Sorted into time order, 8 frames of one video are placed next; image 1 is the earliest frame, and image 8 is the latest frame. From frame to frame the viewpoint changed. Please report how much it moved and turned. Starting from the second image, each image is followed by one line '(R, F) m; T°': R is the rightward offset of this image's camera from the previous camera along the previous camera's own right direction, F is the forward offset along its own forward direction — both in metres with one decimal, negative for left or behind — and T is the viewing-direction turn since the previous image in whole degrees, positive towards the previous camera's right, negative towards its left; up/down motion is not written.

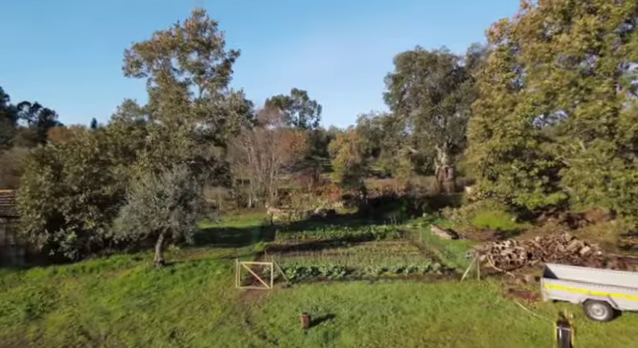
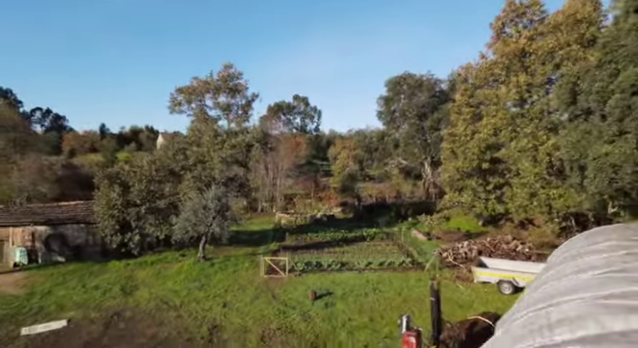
(-0.1, -4.4) m; 0°
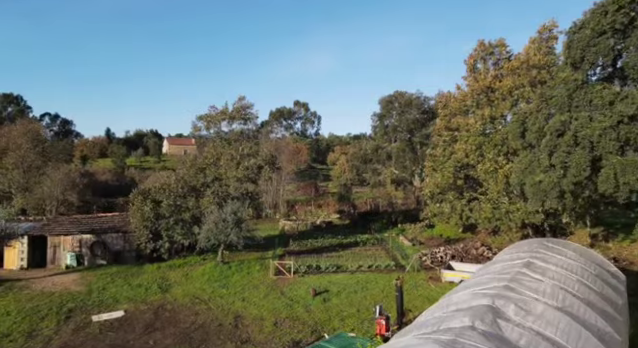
(0.0, -3.5) m; 0°
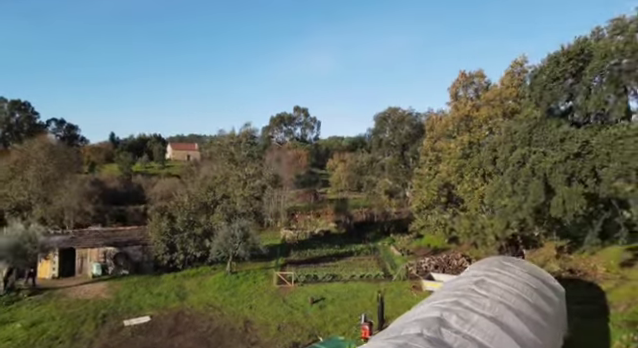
(+0.1, -2.6) m; 0°
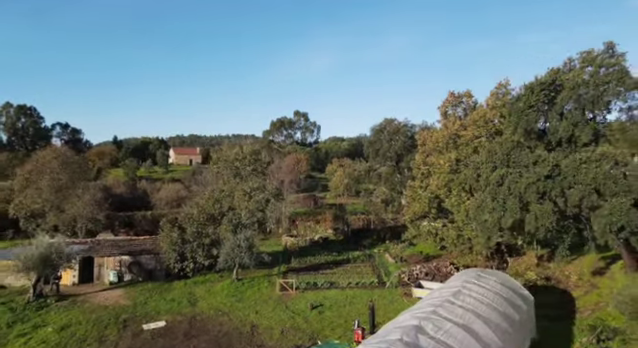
(0.0, -2.0) m; 0°
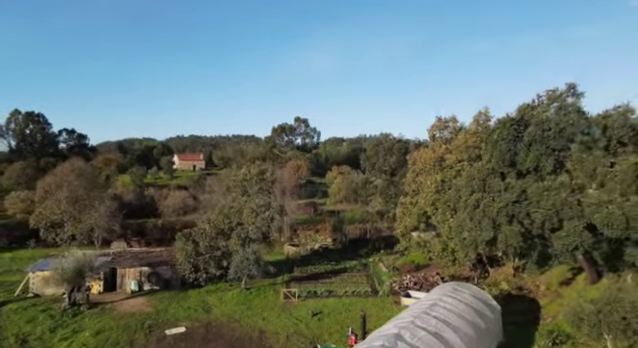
(0.0, -3.0) m; 0°
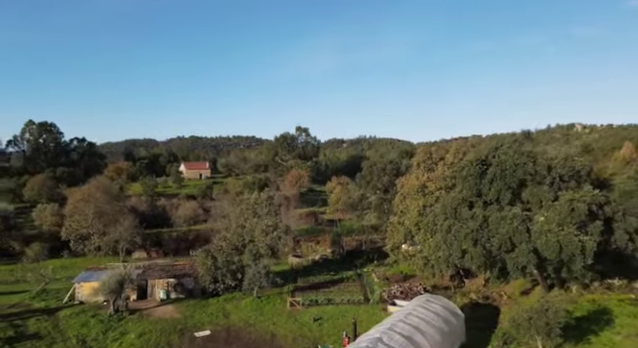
(0.0, -5.1) m; 0°
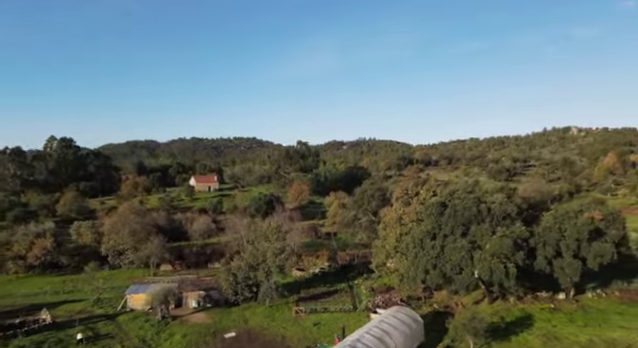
(+0.1, -9.1) m; 0°
